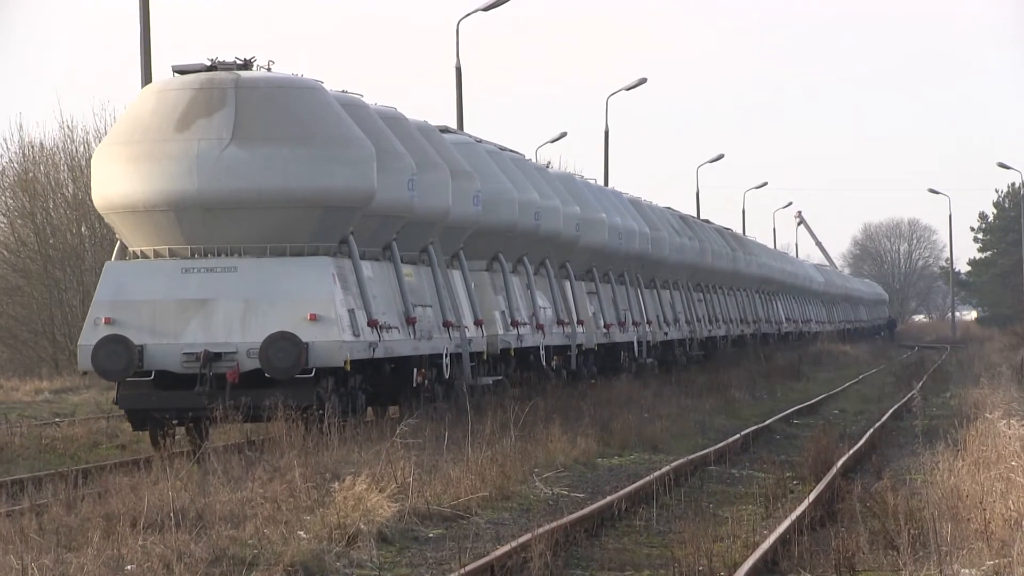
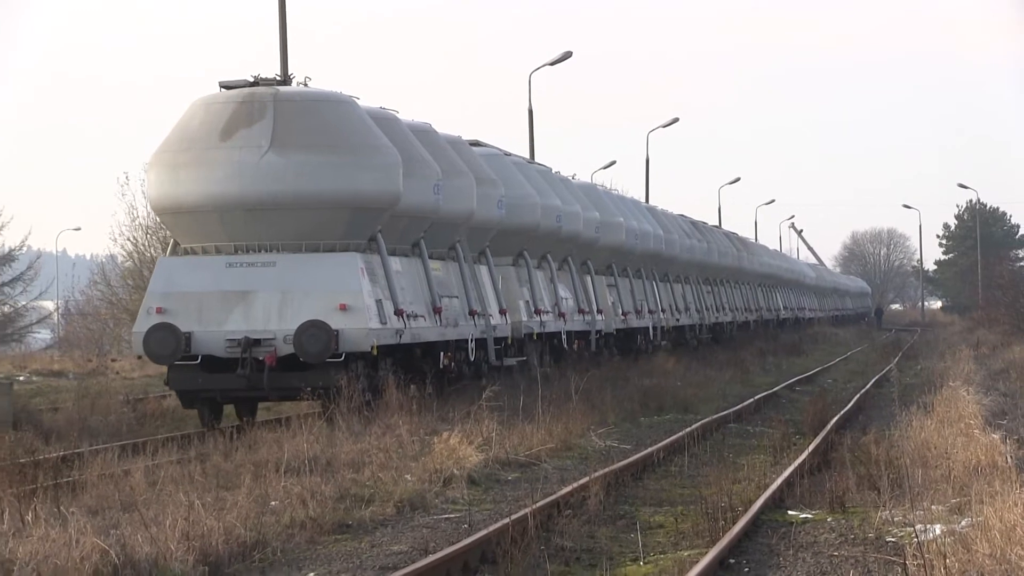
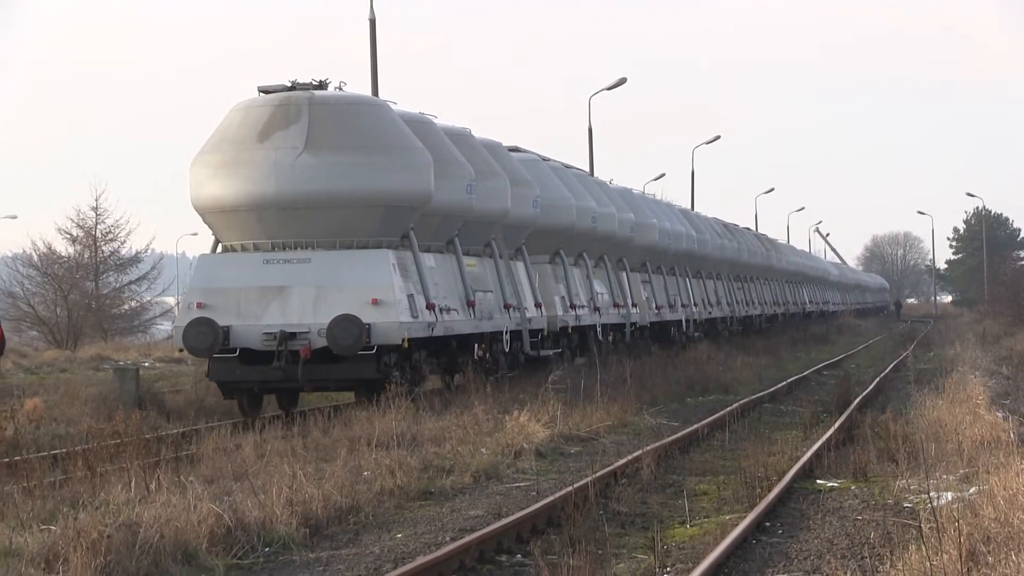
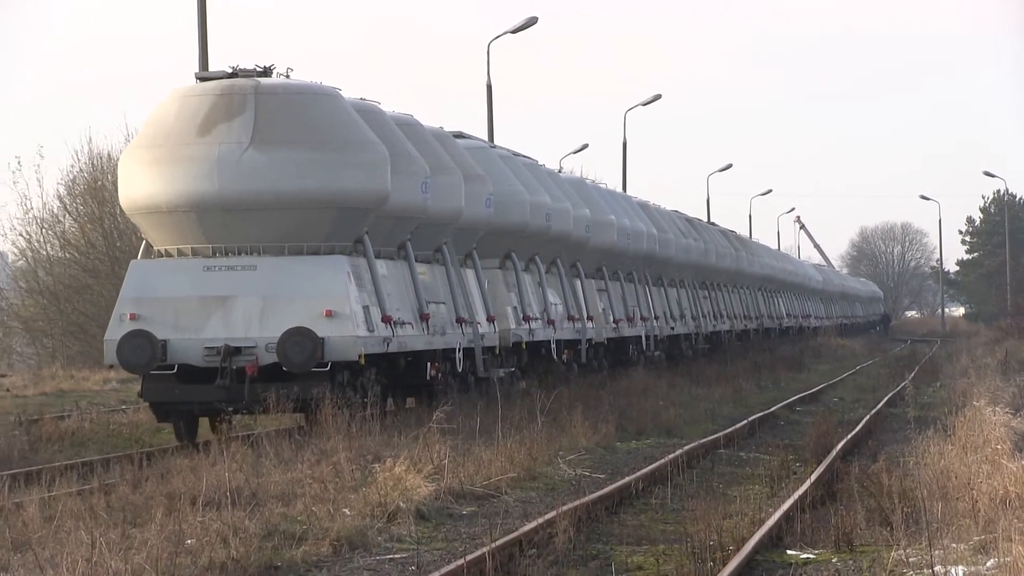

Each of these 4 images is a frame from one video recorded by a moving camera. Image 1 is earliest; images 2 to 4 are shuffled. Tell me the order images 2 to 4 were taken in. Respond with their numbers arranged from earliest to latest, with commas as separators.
4, 2, 3
